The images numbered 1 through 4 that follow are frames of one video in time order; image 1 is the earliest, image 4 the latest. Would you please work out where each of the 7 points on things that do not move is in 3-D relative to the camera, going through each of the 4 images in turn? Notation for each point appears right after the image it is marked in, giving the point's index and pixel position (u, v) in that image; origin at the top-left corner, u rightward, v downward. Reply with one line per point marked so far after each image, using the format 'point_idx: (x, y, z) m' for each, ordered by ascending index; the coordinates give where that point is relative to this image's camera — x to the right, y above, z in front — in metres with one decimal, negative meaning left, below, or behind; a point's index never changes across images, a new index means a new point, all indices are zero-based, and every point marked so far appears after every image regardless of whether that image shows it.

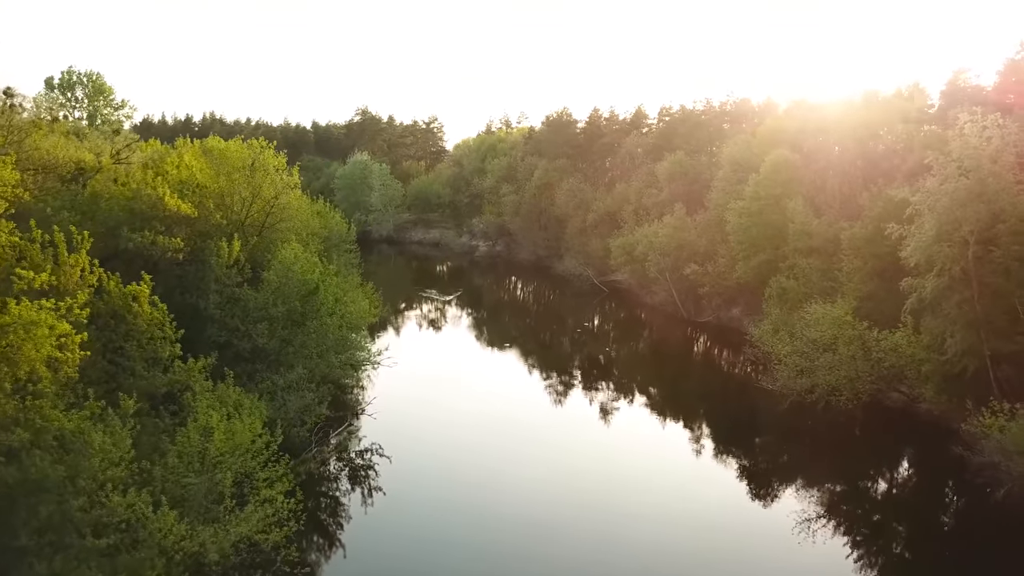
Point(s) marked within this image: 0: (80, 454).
0: (-8.2, -3.1, +11.8) m
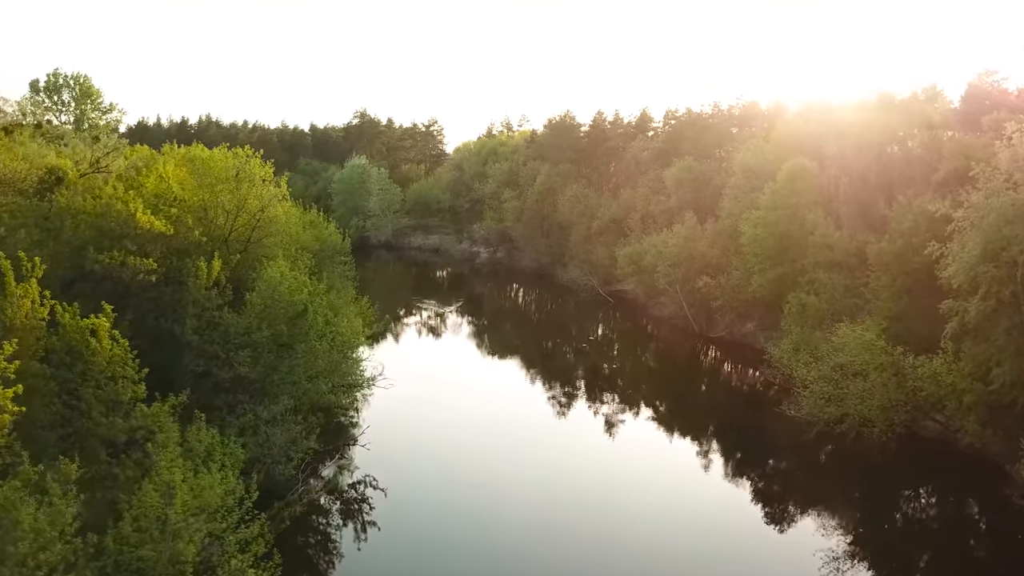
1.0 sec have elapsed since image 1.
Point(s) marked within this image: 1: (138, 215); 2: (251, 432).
0: (-8.0, -3.9, +9.9) m
1: (-11.9, +2.3, +19.8) m
2: (-8.3, -4.6, +19.9) m
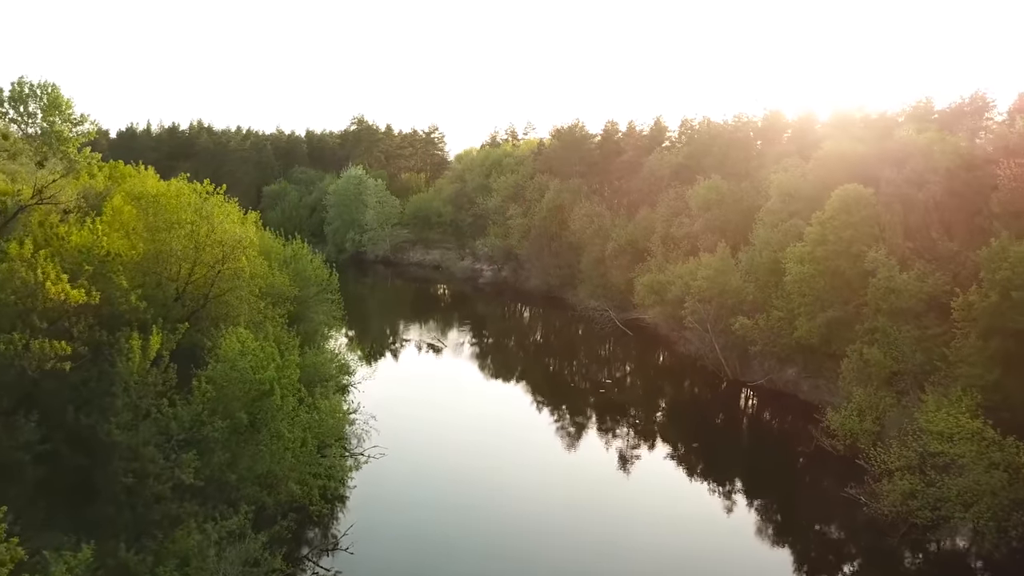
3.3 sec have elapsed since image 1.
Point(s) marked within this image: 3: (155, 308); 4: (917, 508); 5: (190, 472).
0: (-7.5, -6.1, +5.4) m
1: (-11.4, +0.1, +15.4) m
2: (-7.8, -6.7, +15.5) m
3: (-10.8, -0.6, +18.9) m
4: (+12.7, -6.8, +19.4) m
5: (-8.4, -4.8, +16.3) m
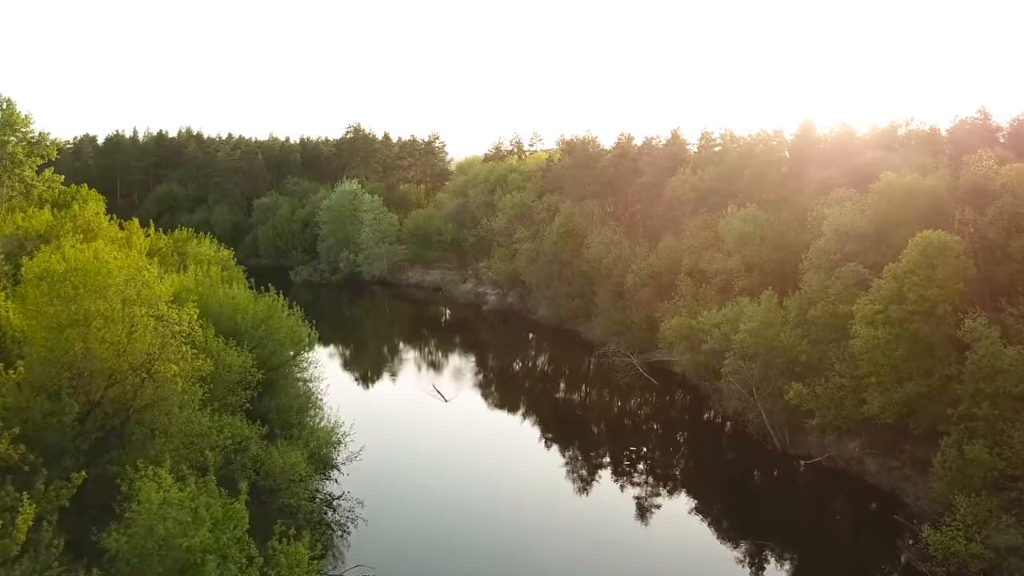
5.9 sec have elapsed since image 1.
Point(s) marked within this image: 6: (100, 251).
0: (-7.0, -8.9, +0.4) m
1: (-10.9, -2.6, +10.3) m
2: (-7.3, -9.5, +10.4) m
3: (-10.2, -3.3, +13.8) m
4: (+13.2, -9.6, +14.3) m
5: (-7.9, -7.5, +11.2) m
6: (-12.0, +1.3, +18.3) m
